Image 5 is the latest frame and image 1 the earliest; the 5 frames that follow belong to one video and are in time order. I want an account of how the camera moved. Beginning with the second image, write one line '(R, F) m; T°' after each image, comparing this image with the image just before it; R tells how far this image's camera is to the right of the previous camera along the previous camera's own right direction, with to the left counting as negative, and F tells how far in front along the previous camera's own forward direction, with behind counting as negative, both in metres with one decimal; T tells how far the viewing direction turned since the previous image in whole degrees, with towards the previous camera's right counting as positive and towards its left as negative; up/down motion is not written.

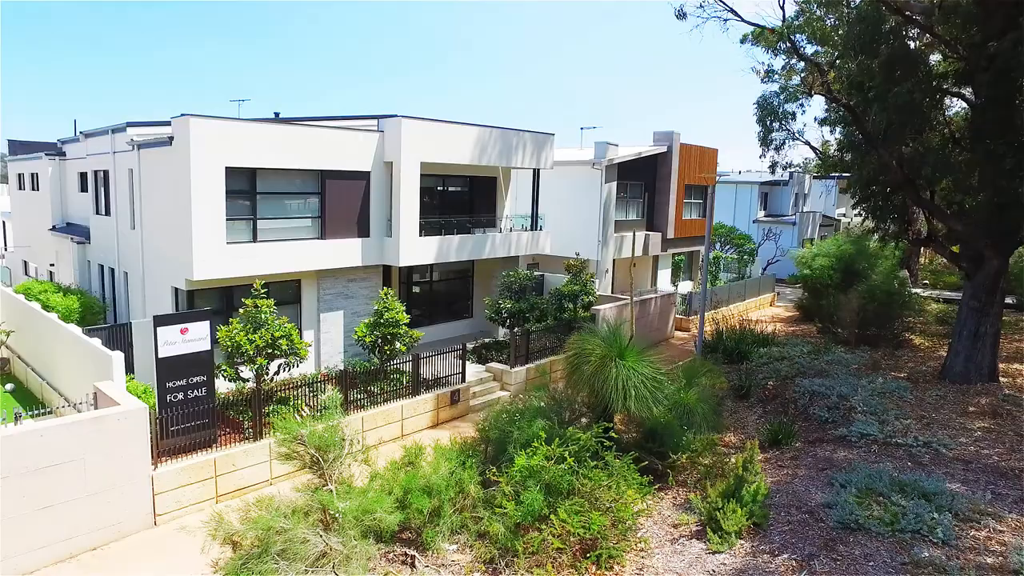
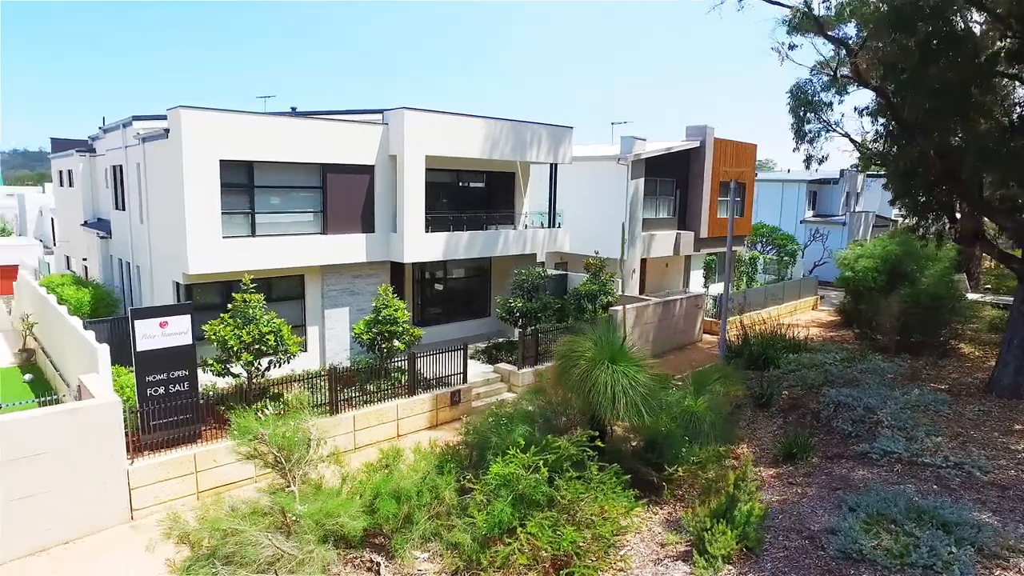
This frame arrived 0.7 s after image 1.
(+1.0, +0.6) m; -5°
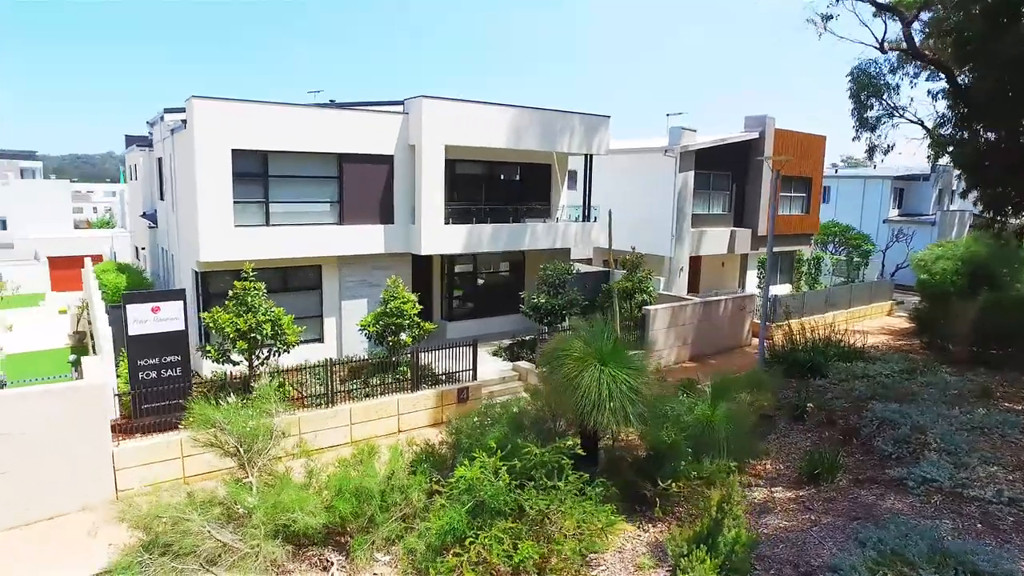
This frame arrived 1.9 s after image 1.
(+1.4, +0.7) m; -7°
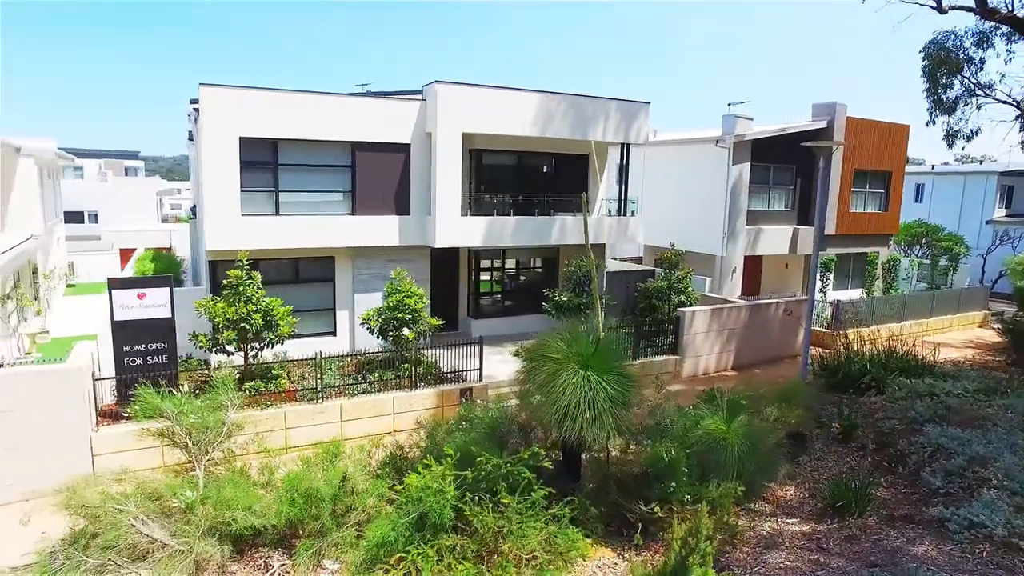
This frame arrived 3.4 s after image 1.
(+1.4, +0.9) m; -8°
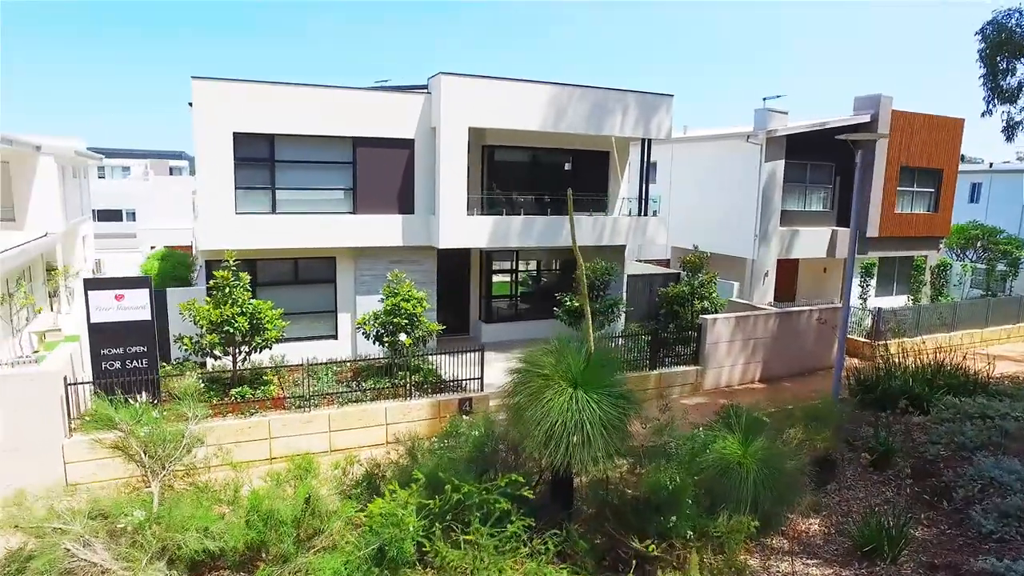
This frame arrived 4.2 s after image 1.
(+0.6, +0.8) m; -4°
